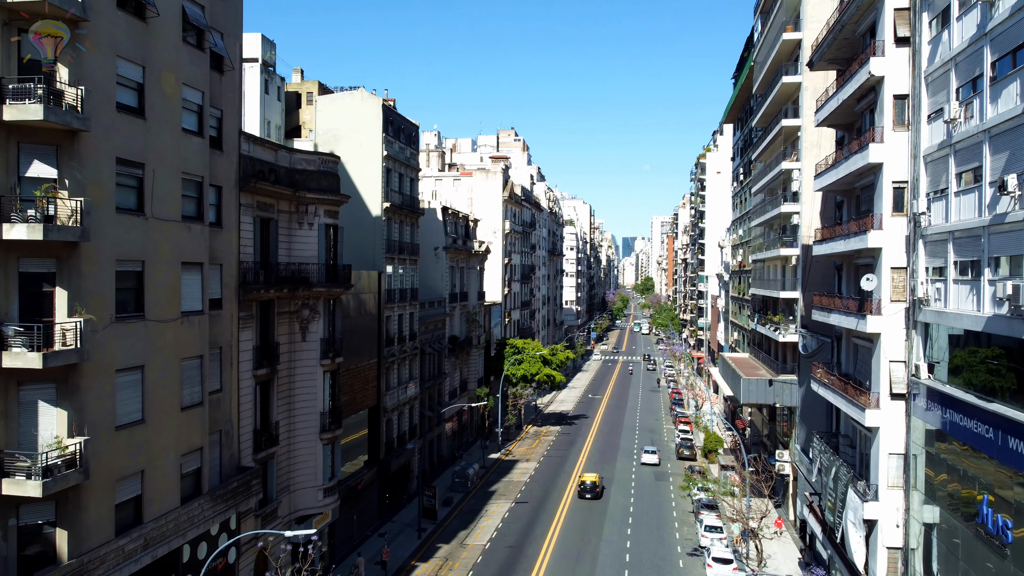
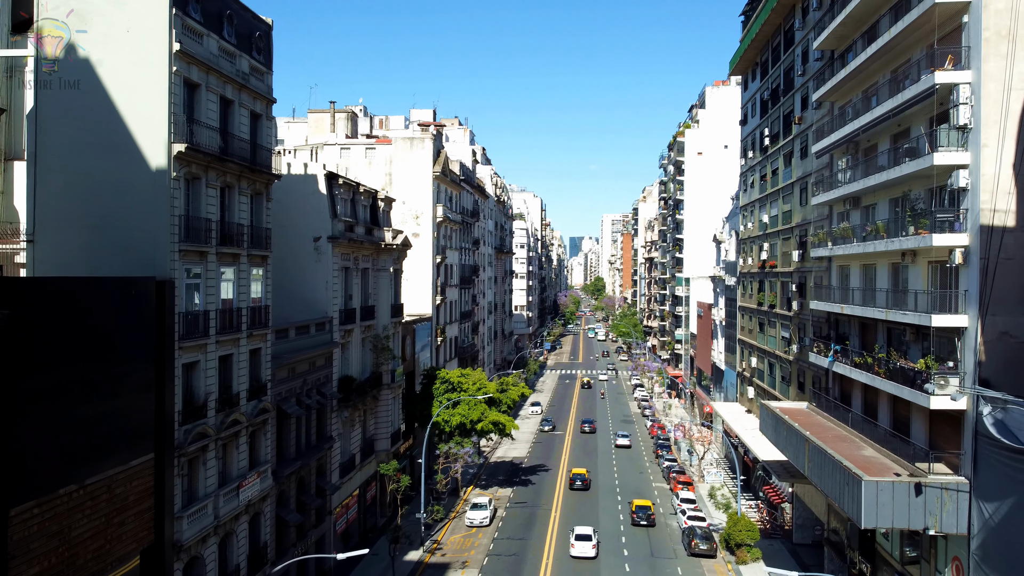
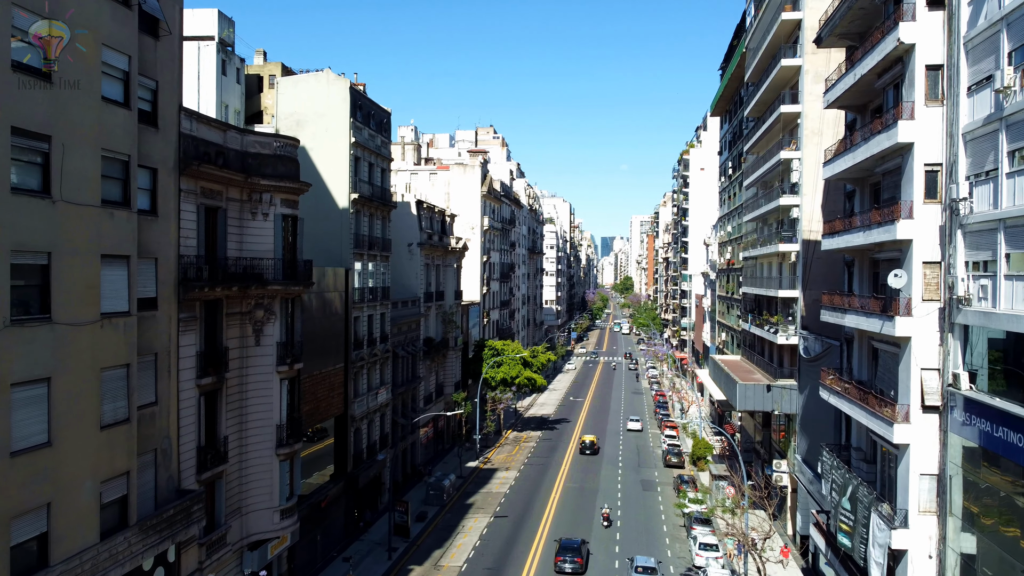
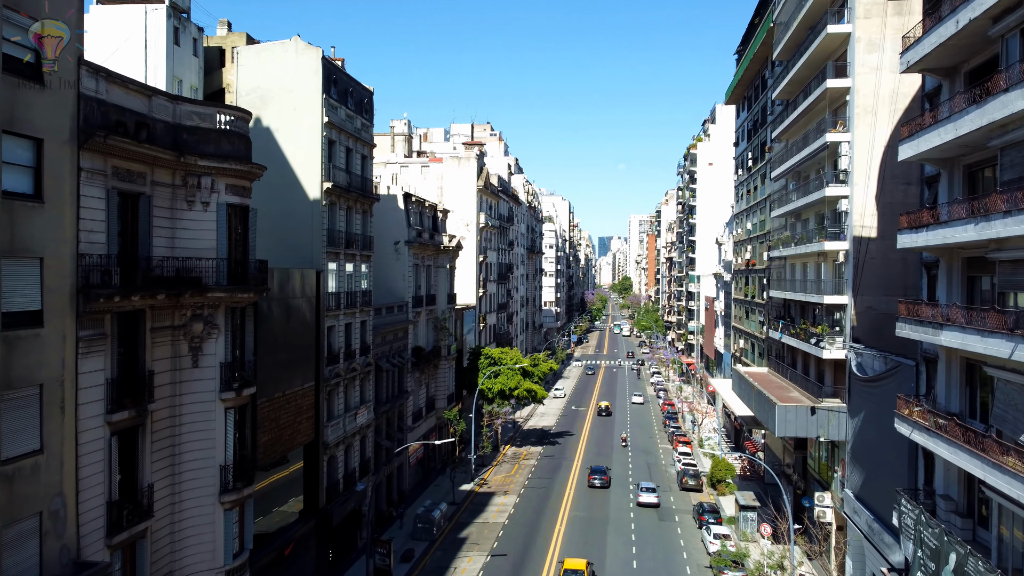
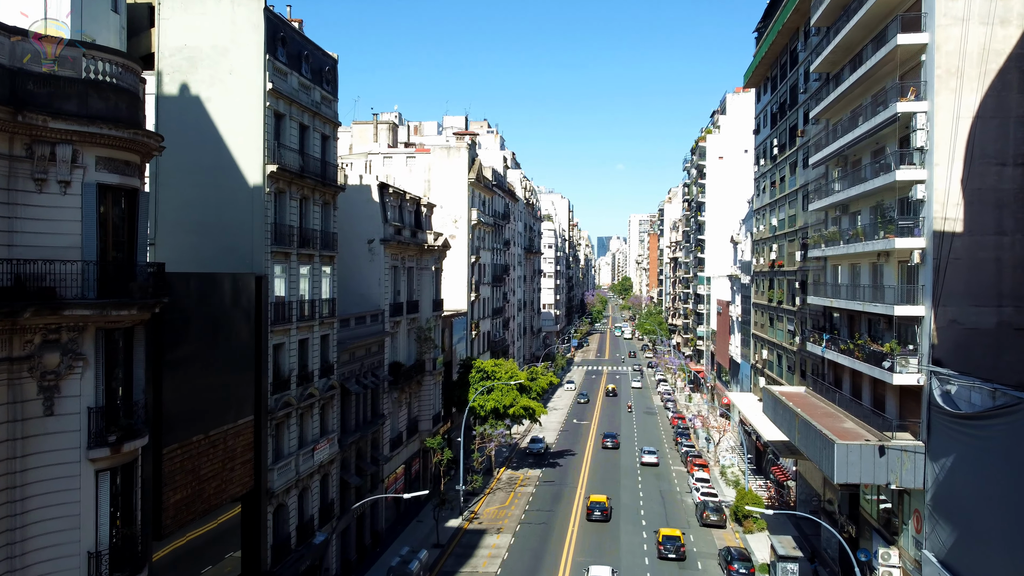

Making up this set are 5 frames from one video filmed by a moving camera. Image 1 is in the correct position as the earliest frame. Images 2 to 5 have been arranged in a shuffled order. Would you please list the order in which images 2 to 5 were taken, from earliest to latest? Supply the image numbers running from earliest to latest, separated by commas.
3, 4, 5, 2
